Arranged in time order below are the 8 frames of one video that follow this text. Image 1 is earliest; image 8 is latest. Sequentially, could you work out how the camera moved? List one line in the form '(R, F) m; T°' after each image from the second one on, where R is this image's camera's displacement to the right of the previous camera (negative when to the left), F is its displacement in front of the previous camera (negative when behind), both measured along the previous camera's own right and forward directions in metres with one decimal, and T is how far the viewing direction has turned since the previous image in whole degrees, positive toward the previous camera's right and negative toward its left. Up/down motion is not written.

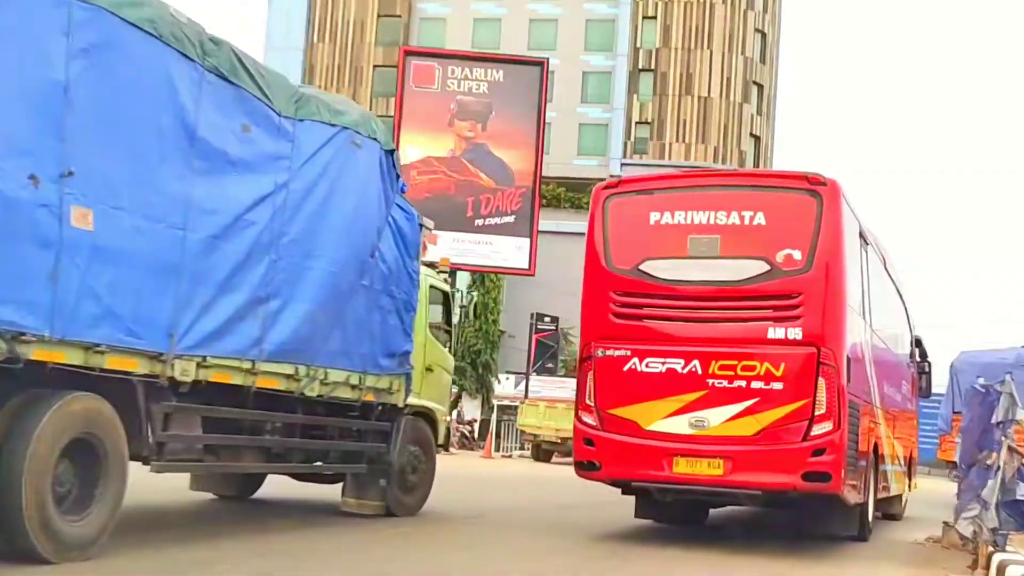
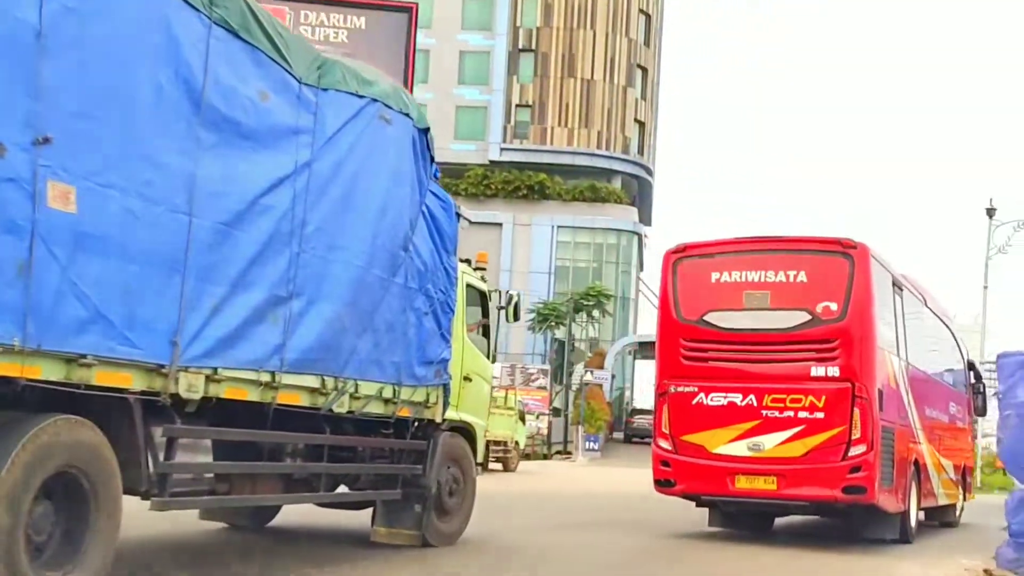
(-0.4, +1.4) m; 0°
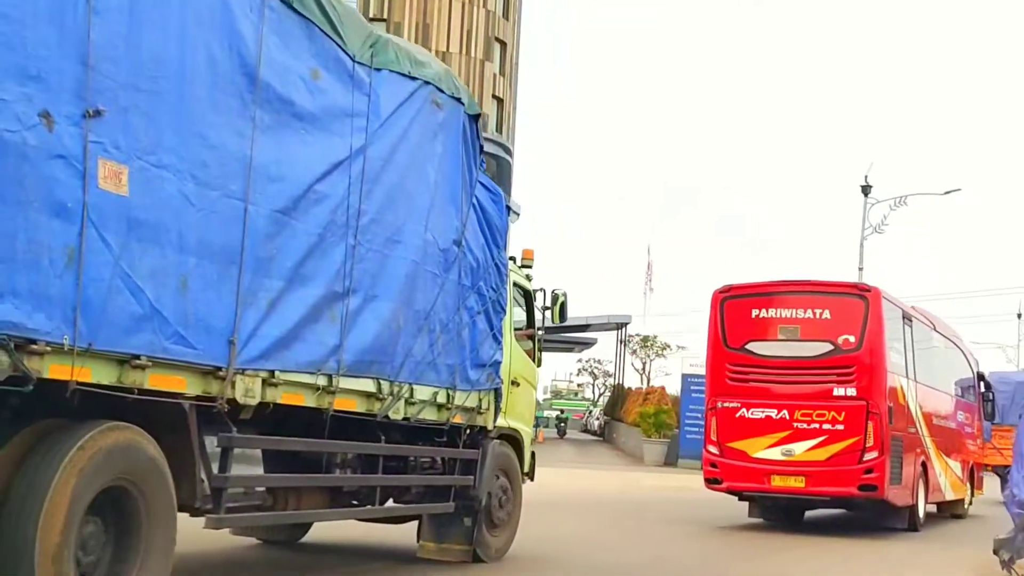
(-0.5, +0.6) m; 0°
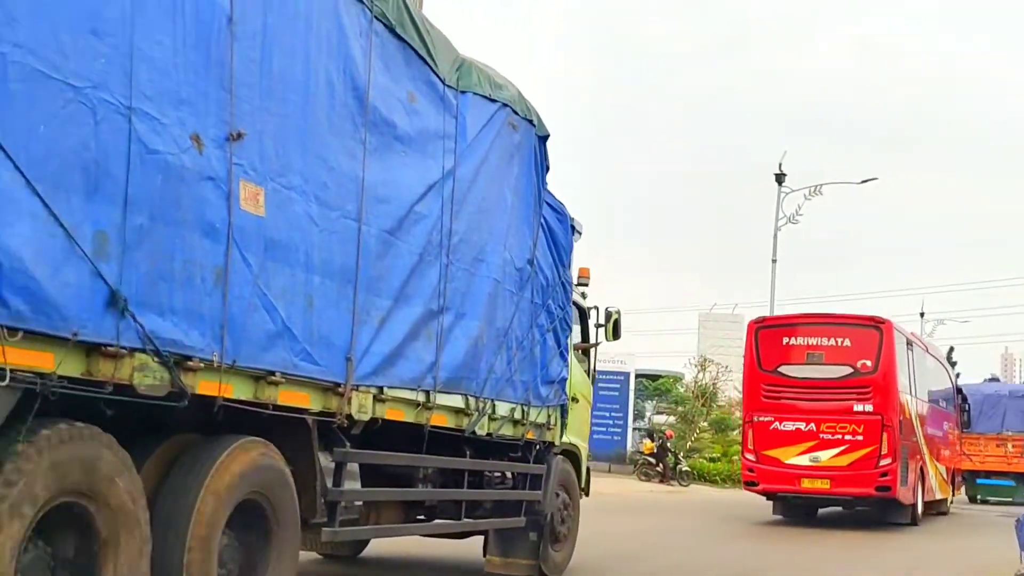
(-0.6, -0.1) m; +1°
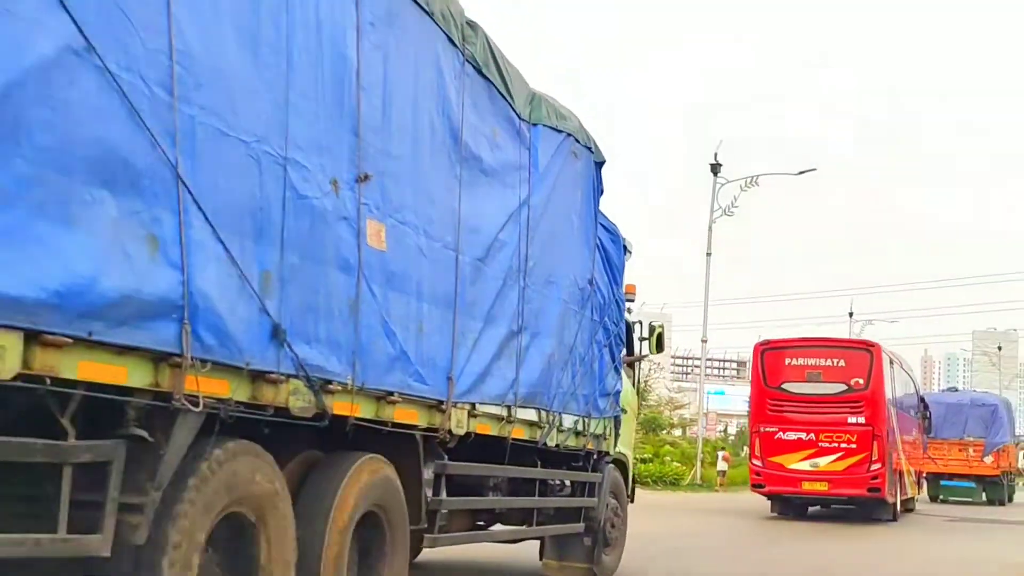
(-0.5, -0.5) m; 0°
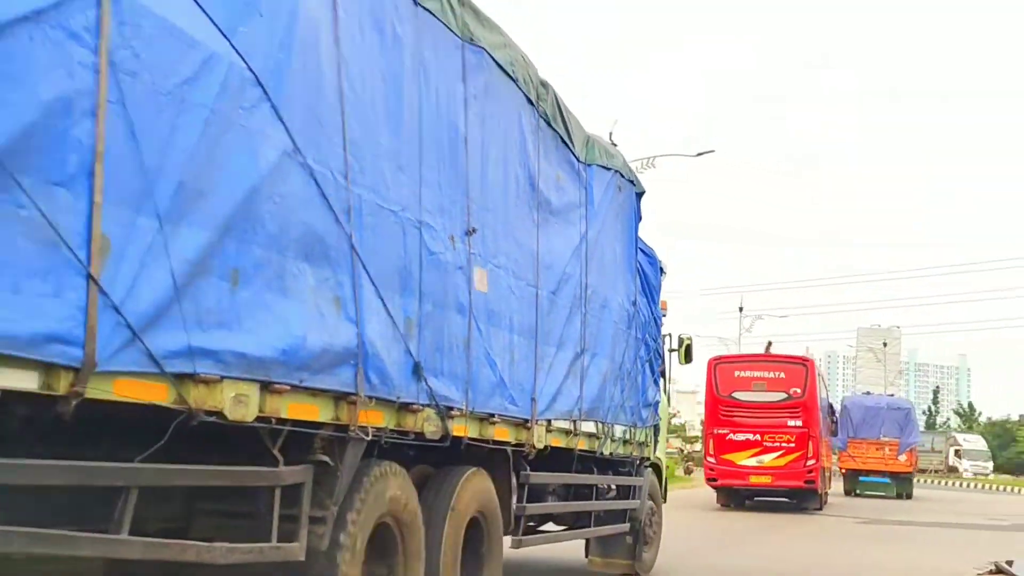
(-0.5, -0.9) m; +1°
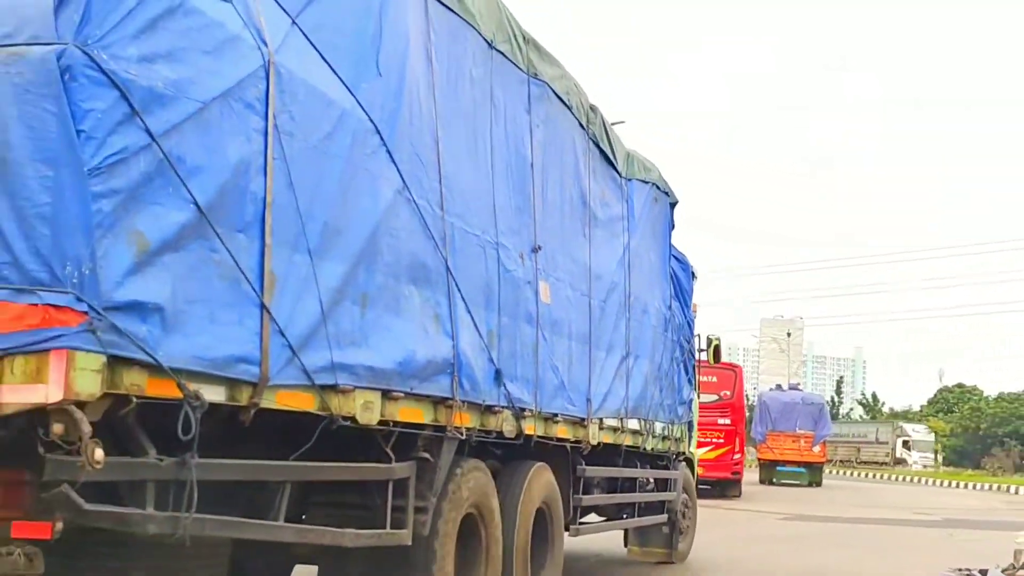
(-0.3, -0.7) m; 0°
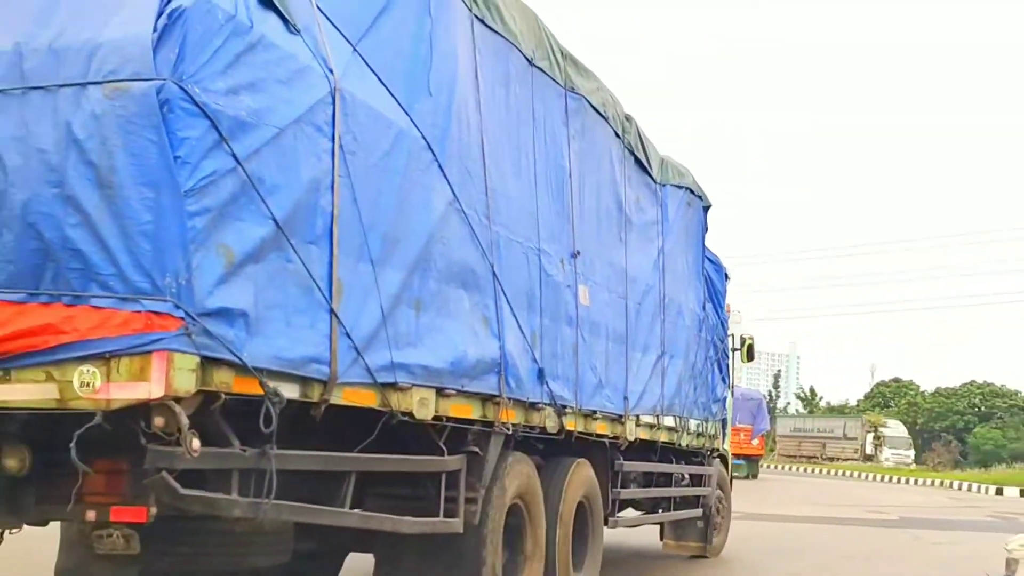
(-0.1, -0.4) m; -2°
